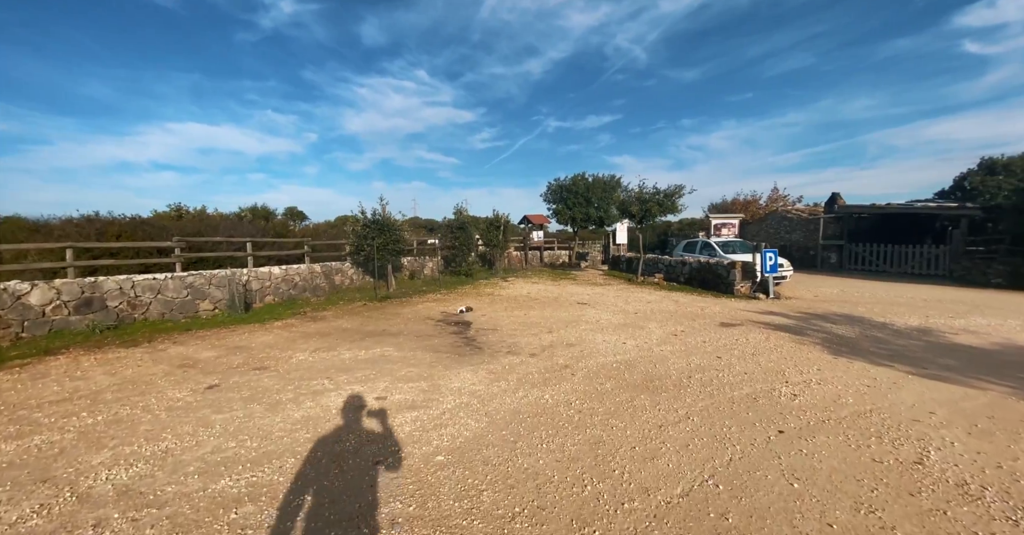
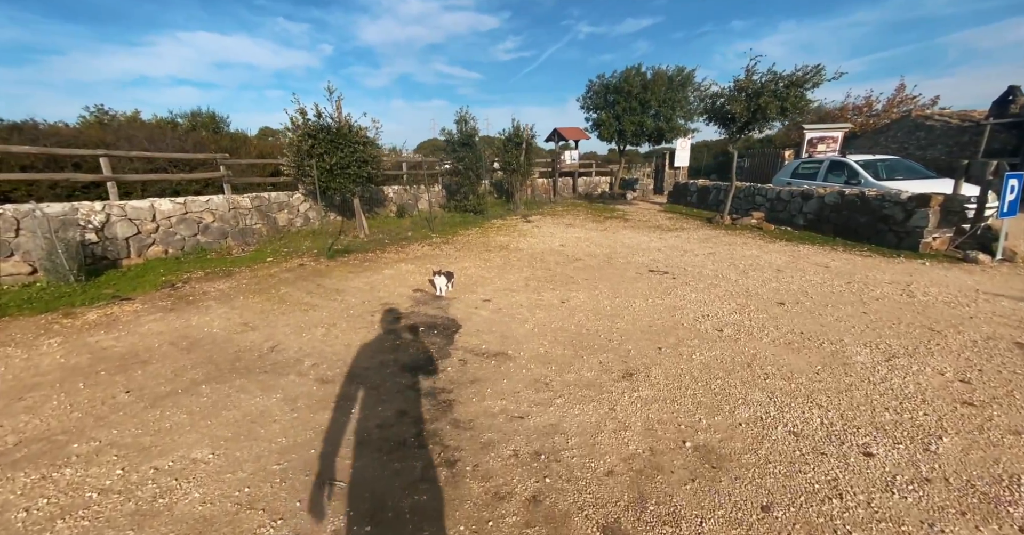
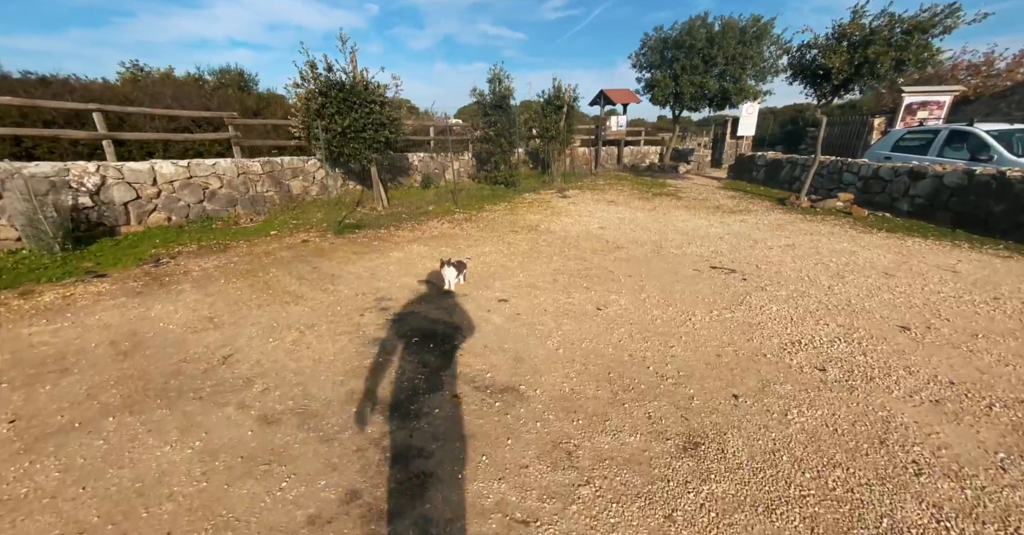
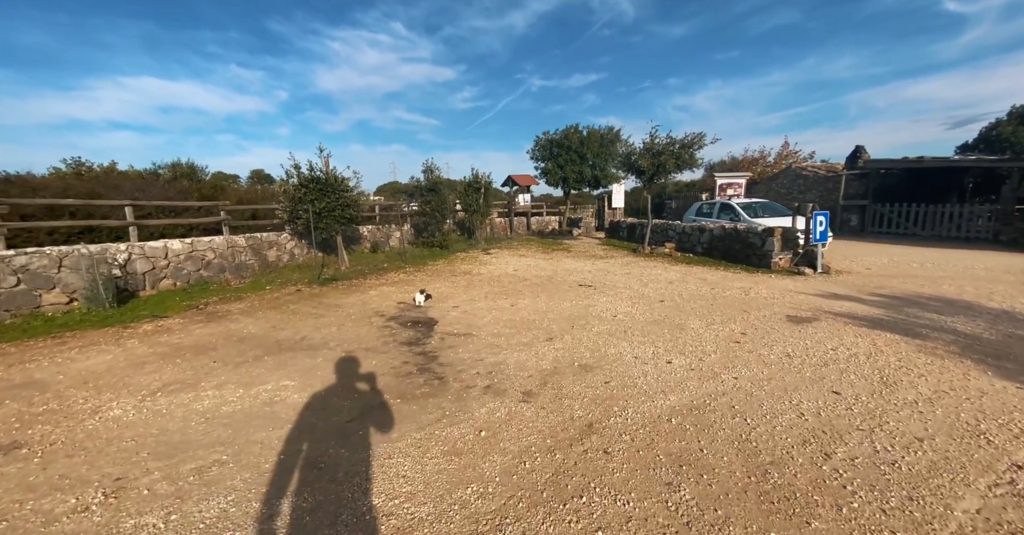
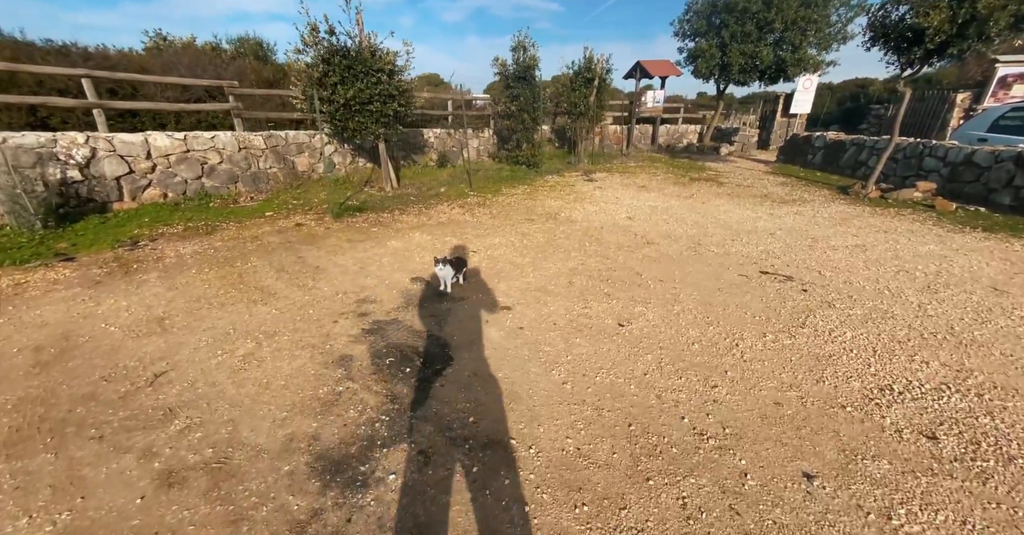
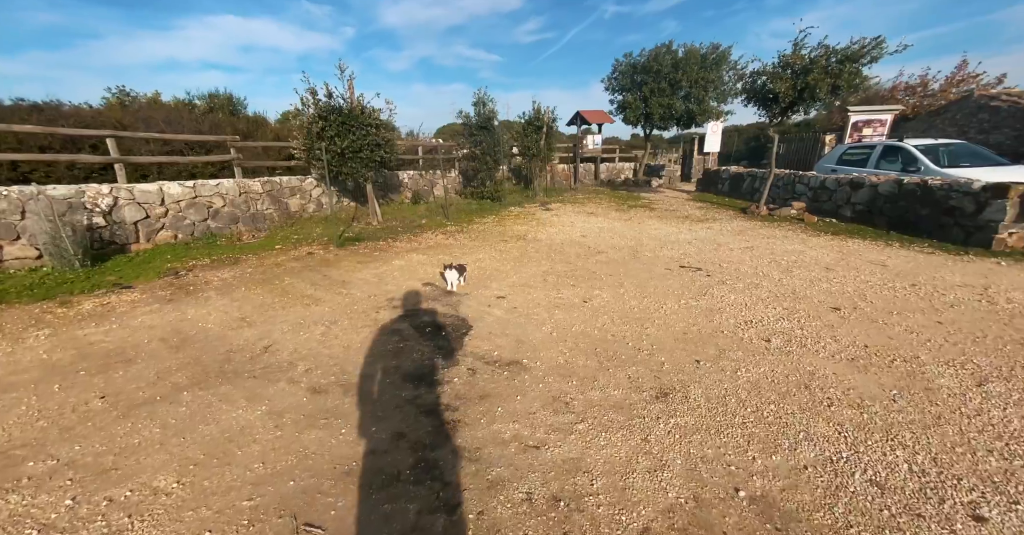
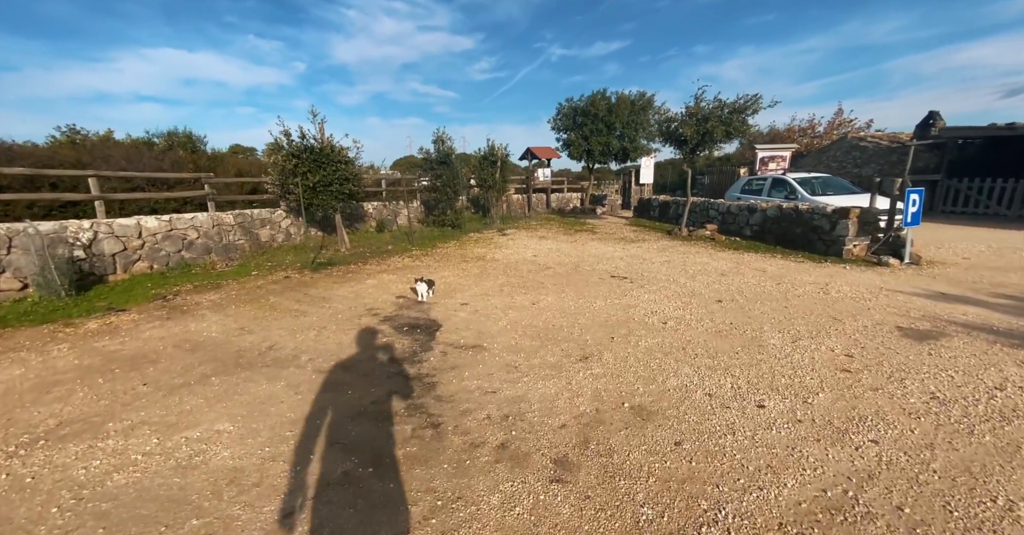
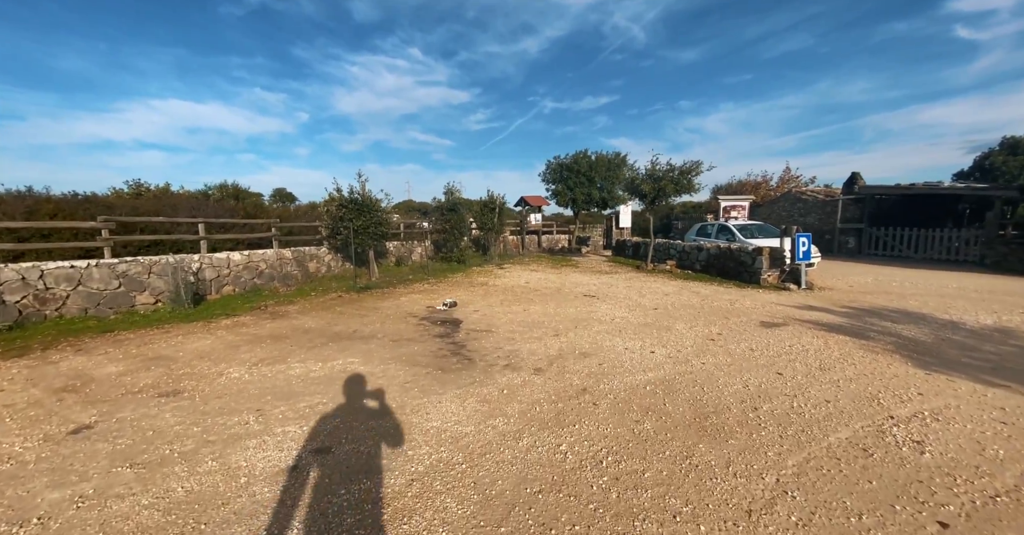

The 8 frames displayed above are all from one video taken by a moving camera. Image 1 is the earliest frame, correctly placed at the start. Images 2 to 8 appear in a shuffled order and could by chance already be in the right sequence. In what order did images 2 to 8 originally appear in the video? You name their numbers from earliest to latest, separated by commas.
8, 4, 7, 2, 6, 3, 5
